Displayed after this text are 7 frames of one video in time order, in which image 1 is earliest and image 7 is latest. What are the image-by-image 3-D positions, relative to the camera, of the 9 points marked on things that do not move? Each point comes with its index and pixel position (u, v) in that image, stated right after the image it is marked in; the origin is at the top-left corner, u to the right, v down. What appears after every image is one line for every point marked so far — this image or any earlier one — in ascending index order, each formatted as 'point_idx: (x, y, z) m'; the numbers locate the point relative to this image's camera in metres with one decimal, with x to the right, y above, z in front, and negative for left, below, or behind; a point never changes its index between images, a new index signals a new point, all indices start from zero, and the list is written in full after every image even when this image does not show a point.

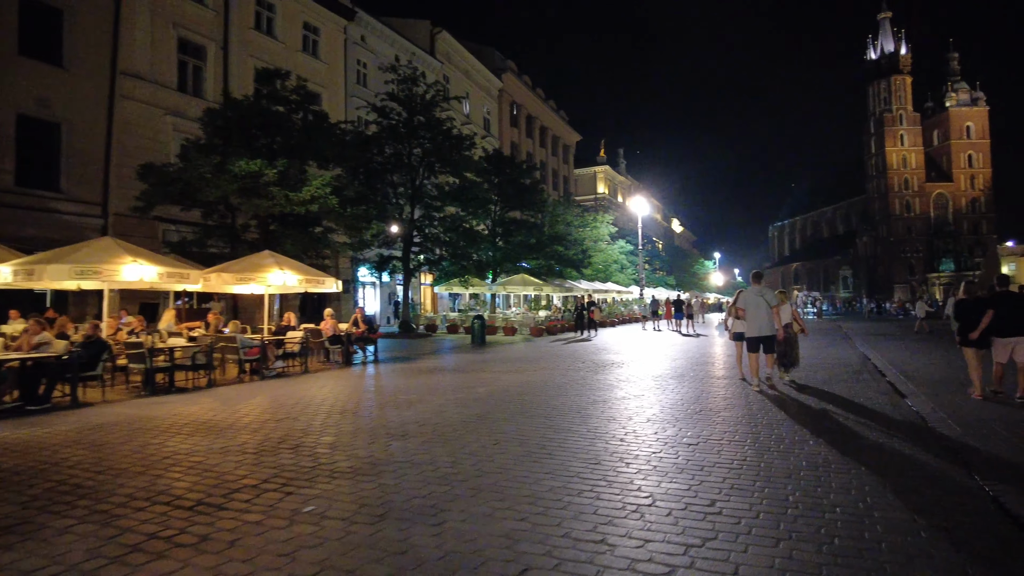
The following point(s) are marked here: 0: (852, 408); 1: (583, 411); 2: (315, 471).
0: (+4.9, -1.6, +9.3) m
1: (+0.9, -1.5, +8.2) m
2: (-1.7, -1.5, +5.5) m
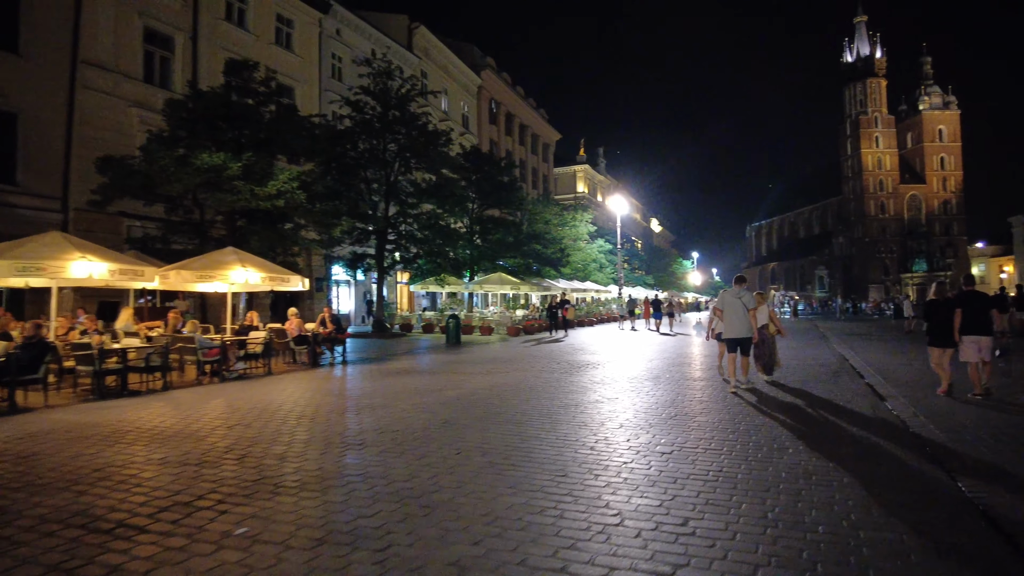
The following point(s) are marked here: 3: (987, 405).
0: (+4.4, -1.6, +9.1) m
1: (+0.5, -1.5, +7.8) m
2: (-2.0, -1.5, +5.1) m
3: (+7.1, -1.7, +9.9) m
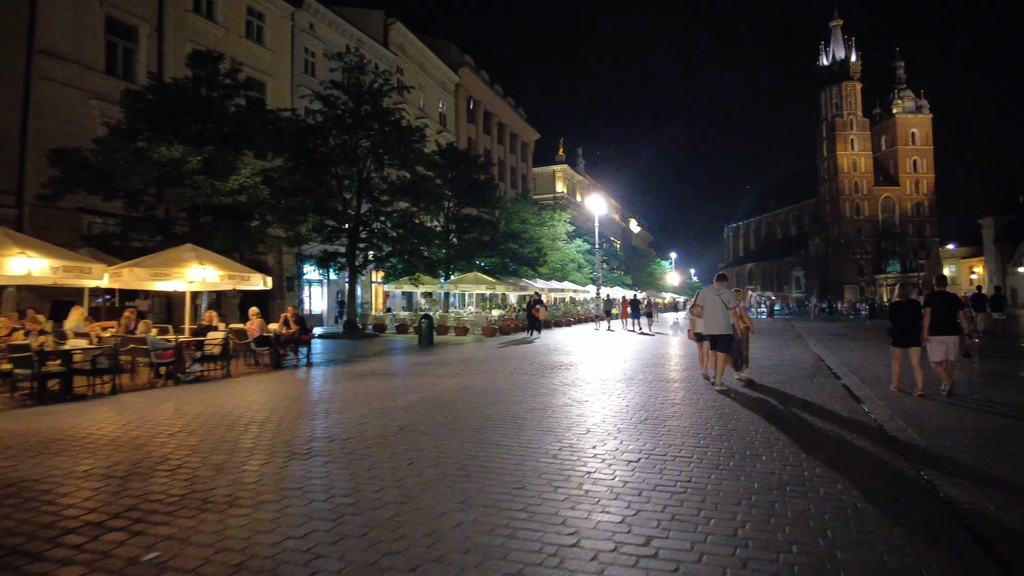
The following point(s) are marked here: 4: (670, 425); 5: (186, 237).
0: (+4.0, -1.6, +8.8) m
1: (+0.1, -1.5, +7.5) m
2: (-2.3, -1.5, +4.6) m
3: (+6.7, -1.7, +9.7) m
4: (+1.7, -1.5, +7.2) m
5: (-8.9, +1.4, +17.8) m
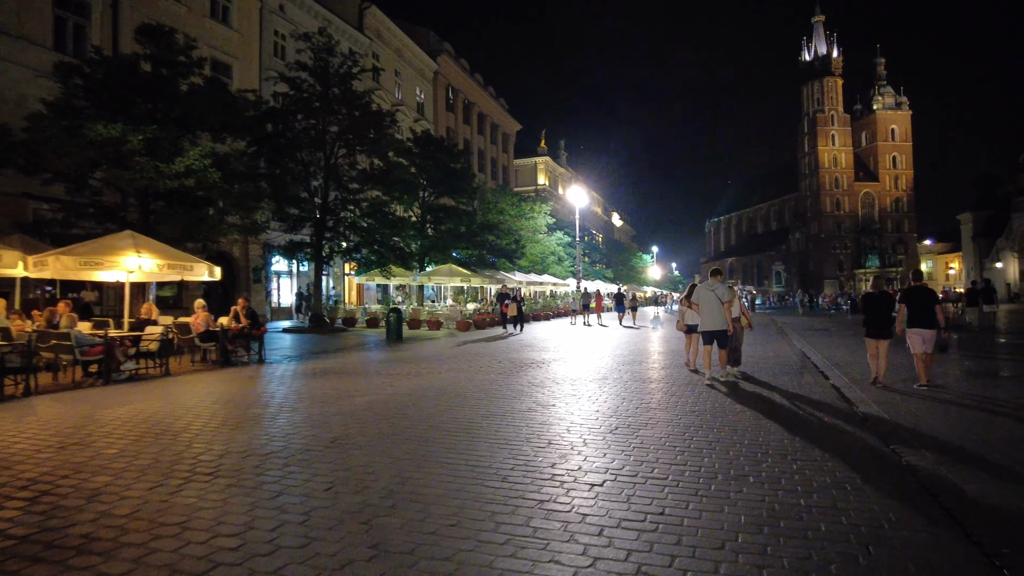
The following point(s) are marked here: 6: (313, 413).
0: (+3.5, -1.5, +8.0) m
1: (-0.4, -1.4, +6.5) m
2: (-2.7, -1.4, +3.6) m
3: (+6.1, -1.6, +9.0) m
4: (+1.3, -1.4, +6.3) m
5: (-9.6, +1.6, +16.6) m
6: (-2.4, -1.5, +7.9) m
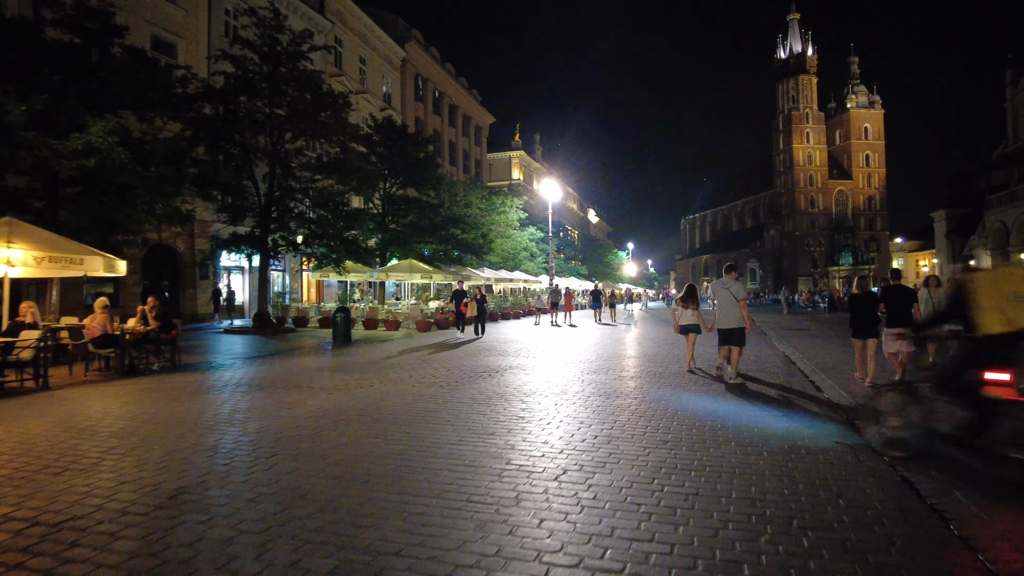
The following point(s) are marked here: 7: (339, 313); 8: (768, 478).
0: (+2.8, -1.5, +6.5) m
1: (-1.0, -1.4, +4.9) m
2: (-3.3, -1.4, +1.9) m
3: (+5.4, -1.6, +7.6) m
4: (+0.6, -1.4, +4.7) m
5: (-10.6, +1.7, +14.7) m
6: (-3.1, -1.5, +6.2) m
7: (-4.9, -0.7, +18.9) m
8: (+1.9, -1.5, +4.9) m
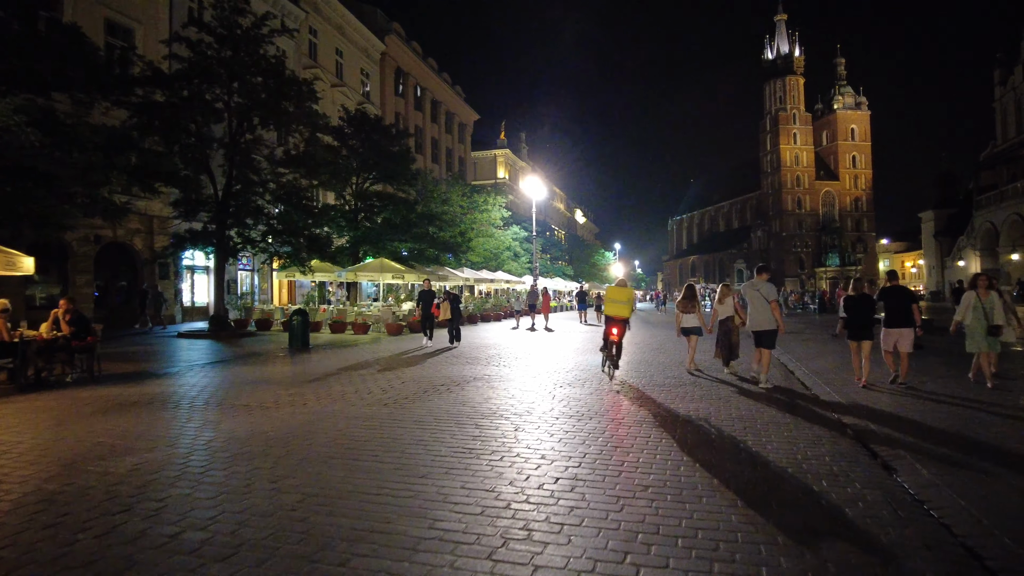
0: (+2.3, -1.5, +5.2) m
1: (-1.4, -1.4, +3.5) m
2: (-3.6, -1.4, +0.5) m
3: (+4.9, -1.6, +6.3) m
4: (+0.2, -1.4, +3.4) m
5: (-11.2, +1.7, +13.1) m
6: (-3.6, -1.5, +4.7) m
7: (-5.6, -0.7, +17.4) m
8: (+1.5, -1.5, +3.5) m
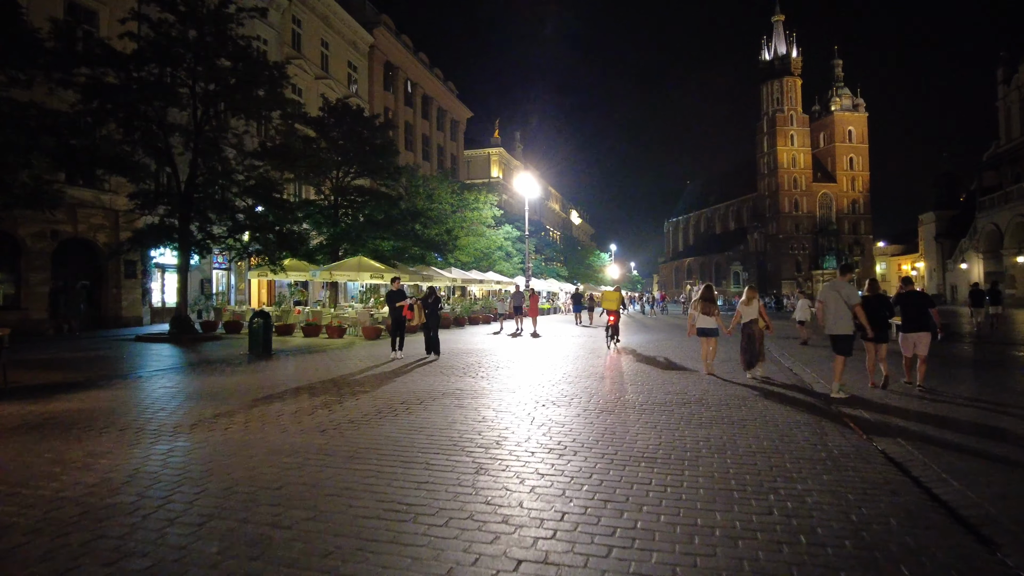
0: (+2.0, -1.5, +3.7) m
1: (-1.7, -1.4, +2.0) m
2: (-3.9, -1.4, -1.1) m
3: (+4.6, -1.6, +4.8) m
4: (-0.1, -1.4, +1.9) m
5: (-11.6, +1.7, +11.5) m
6: (-3.9, -1.5, +3.2) m
7: (-6.0, -0.7, +15.8) m
8: (+1.2, -1.5, +2.0) m
